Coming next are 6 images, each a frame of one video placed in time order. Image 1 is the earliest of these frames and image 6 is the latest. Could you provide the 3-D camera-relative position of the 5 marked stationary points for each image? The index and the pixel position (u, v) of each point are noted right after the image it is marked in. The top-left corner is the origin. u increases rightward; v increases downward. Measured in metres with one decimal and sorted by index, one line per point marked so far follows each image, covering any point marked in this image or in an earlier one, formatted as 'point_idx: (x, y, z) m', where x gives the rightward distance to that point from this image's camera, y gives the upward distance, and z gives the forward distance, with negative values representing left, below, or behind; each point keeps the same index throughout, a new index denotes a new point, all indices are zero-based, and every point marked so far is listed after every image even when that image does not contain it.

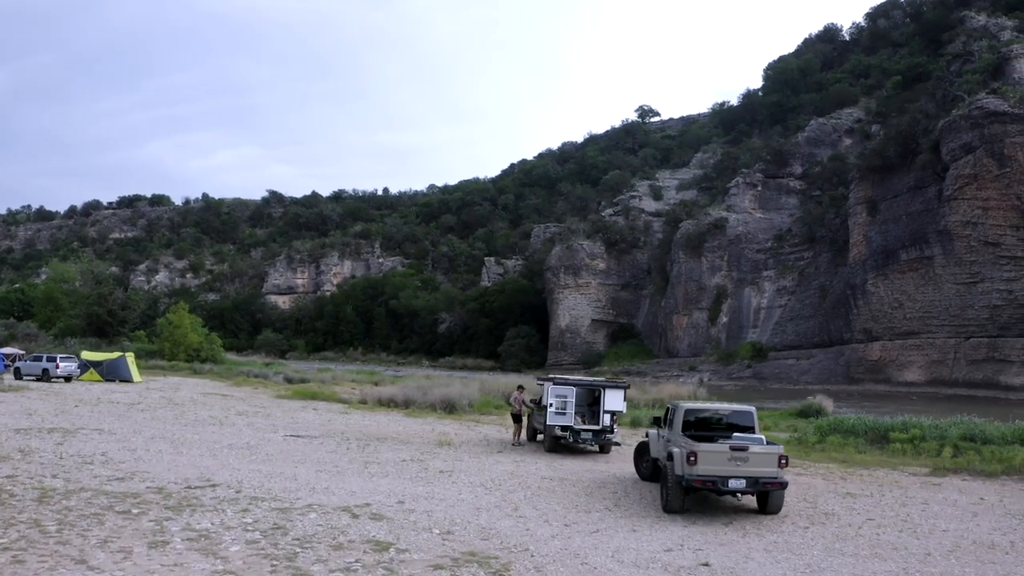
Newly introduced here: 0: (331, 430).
0: (-4.2, -3.3, +19.2) m
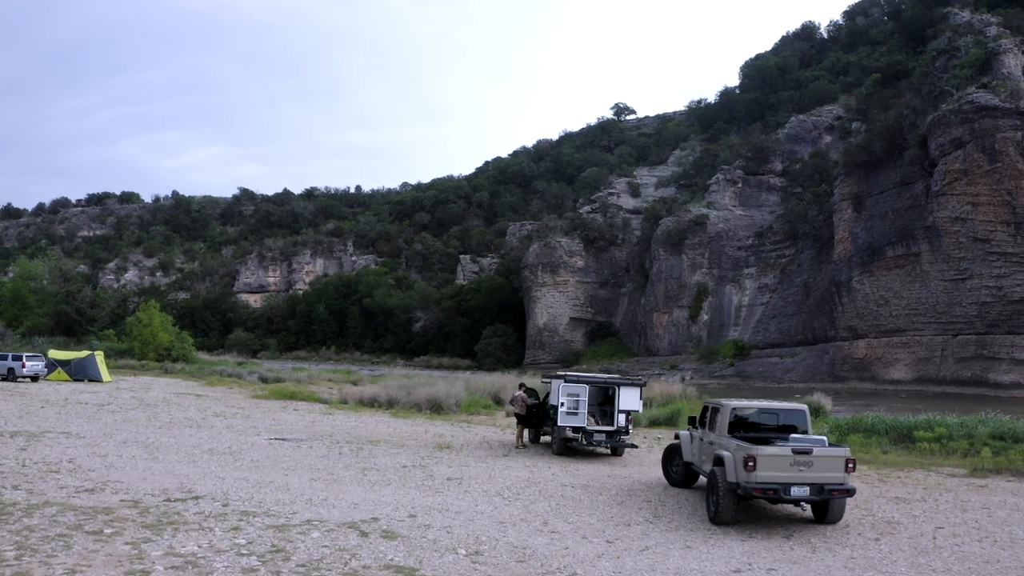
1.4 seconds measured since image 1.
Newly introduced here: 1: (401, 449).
0: (-4.2, -3.2, +18.0) m
1: (-2.0, -2.9, +15.1) m
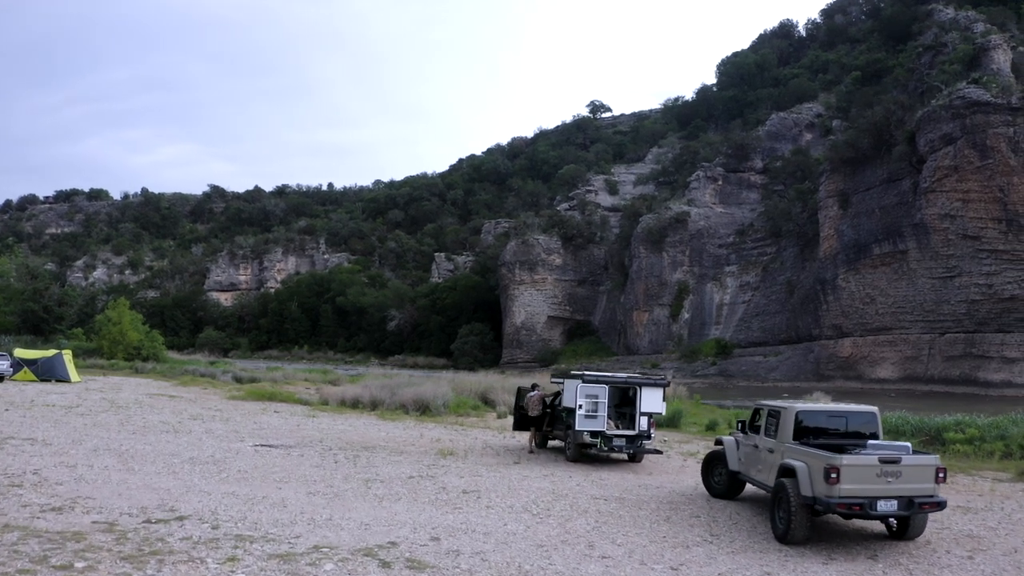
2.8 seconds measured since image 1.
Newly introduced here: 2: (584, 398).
0: (-4.2, -3.0, +16.7) m
1: (-1.9, -2.8, +13.9) m
2: (+1.1, -1.7, +12.9) m
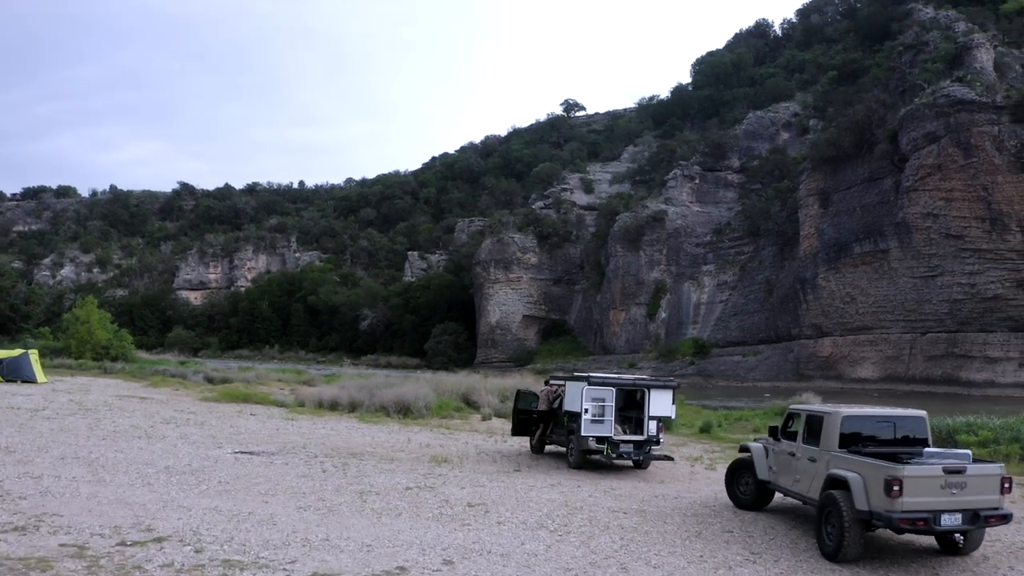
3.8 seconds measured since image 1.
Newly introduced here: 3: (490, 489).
0: (-4.3, -3.0, +15.8) m
1: (-1.9, -2.8, +13.0) m
2: (+1.1, -1.7, +12.2) m
3: (-0.3, -2.6, +10.5) m
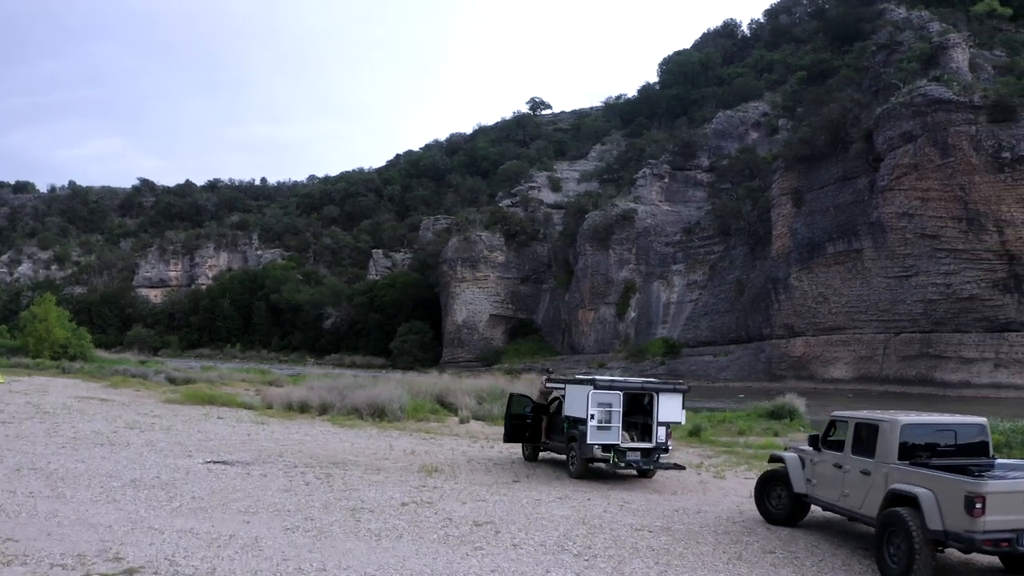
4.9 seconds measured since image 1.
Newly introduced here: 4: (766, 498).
0: (-4.5, -2.9, +14.7) m
1: (-1.9, -2.7, +12.1) m
2: (+1.1, -1.6, +11.4) m
3: (-0.2, -2.5, +9.6) m
4: (+2.7, -2.2, +8.7) m
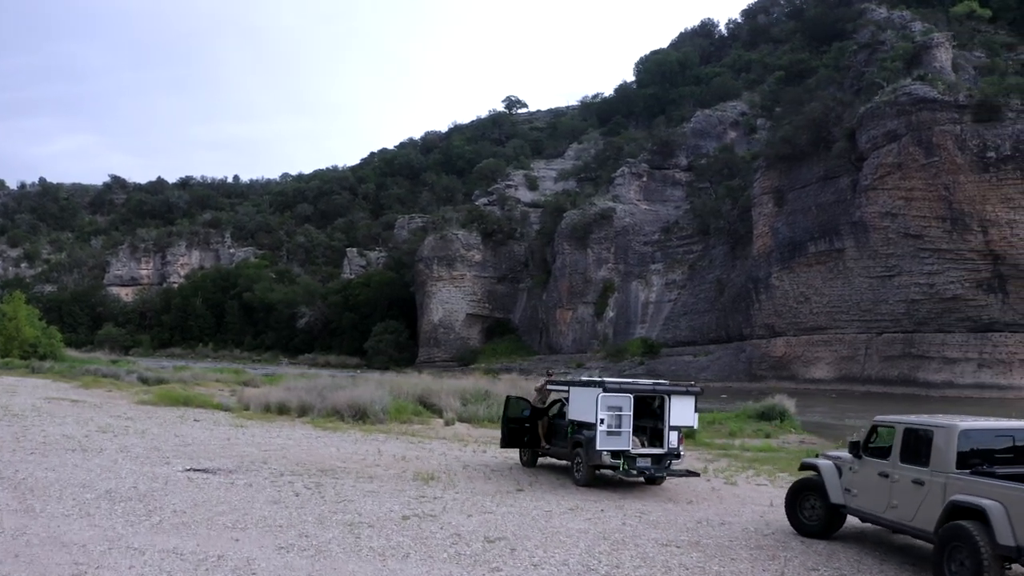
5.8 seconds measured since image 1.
0: (-4.5, -2.9, +13.9) m
1: (-1.9, -2.7, +11.3) m
2: (+1.2, -1.6, +10.7) m
3: (-0.1, -2.5, +8.9) m
4: (+2.8, -2.2, +8.1) m
